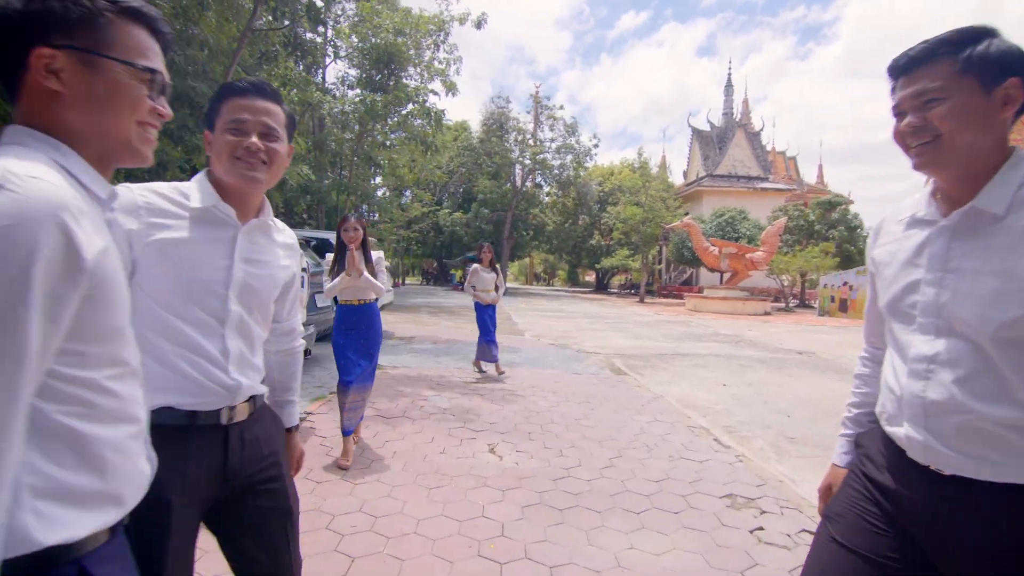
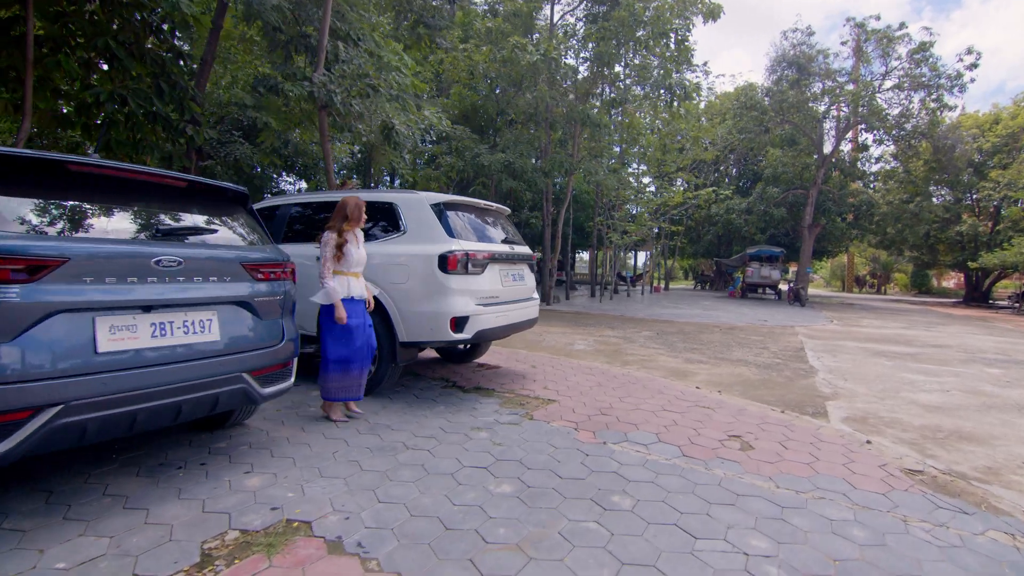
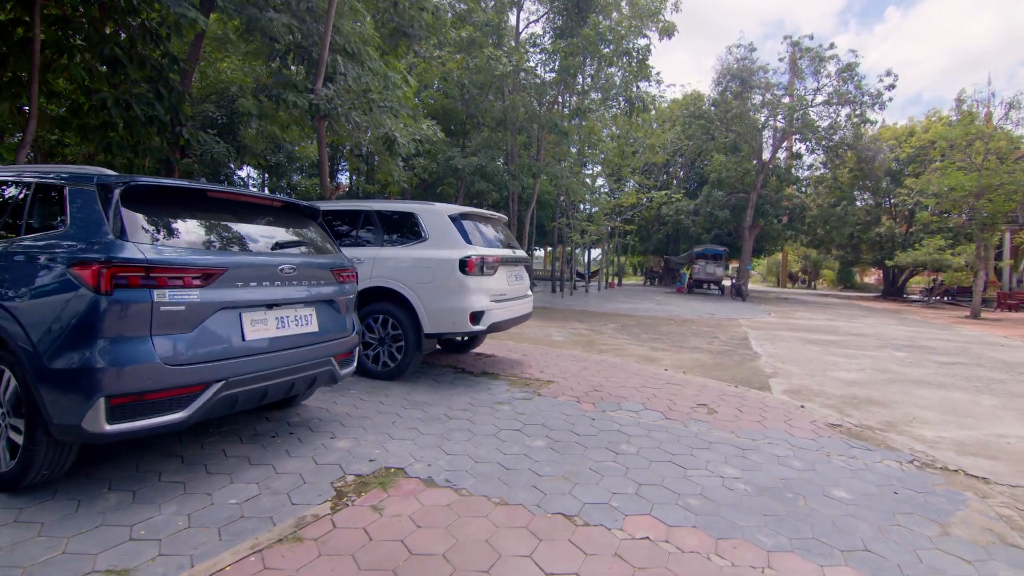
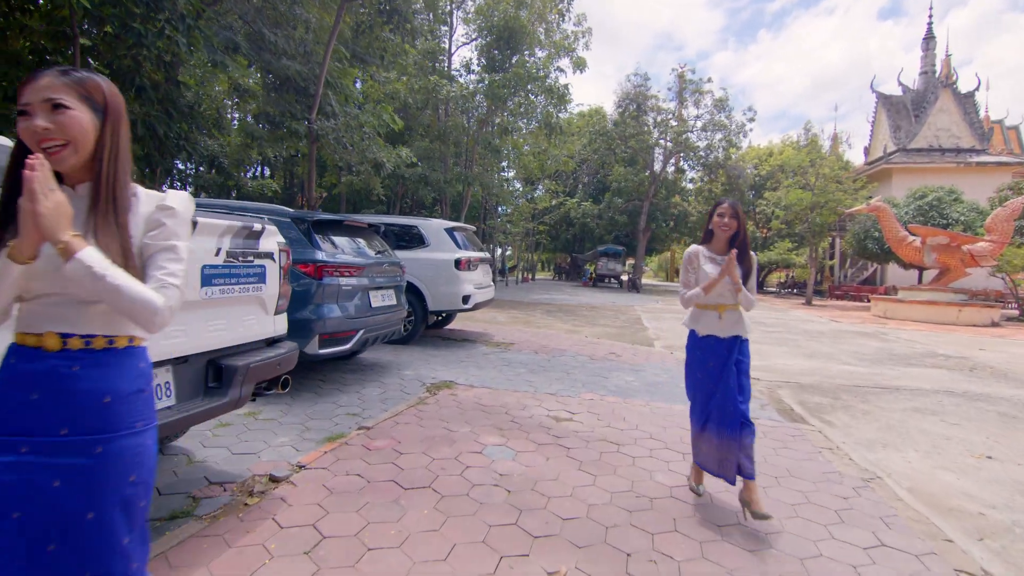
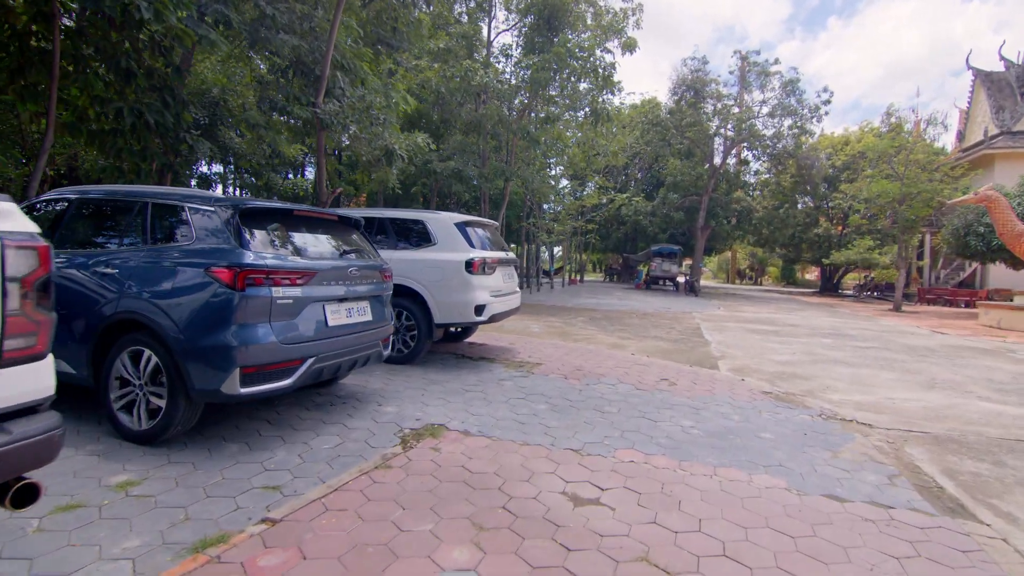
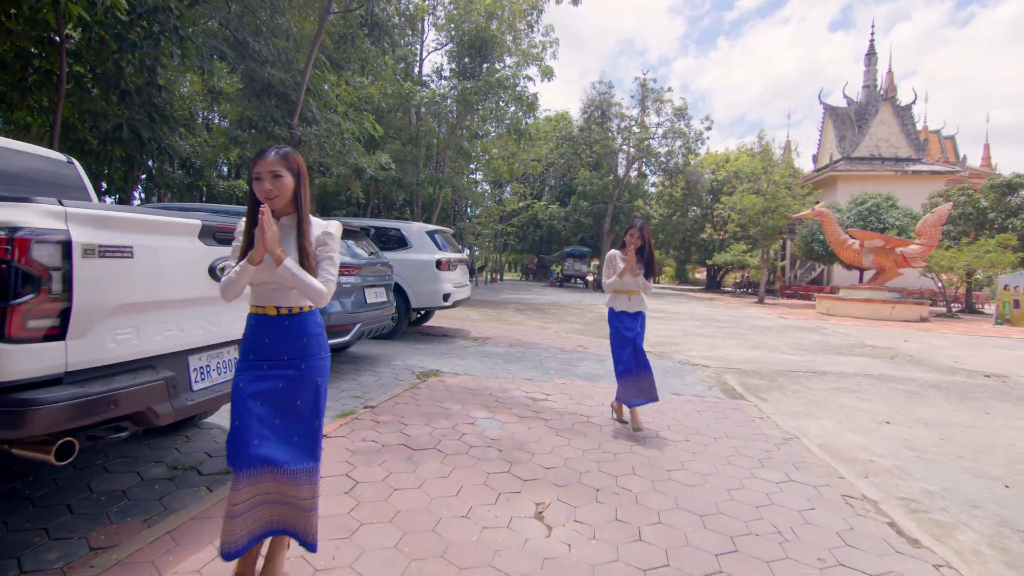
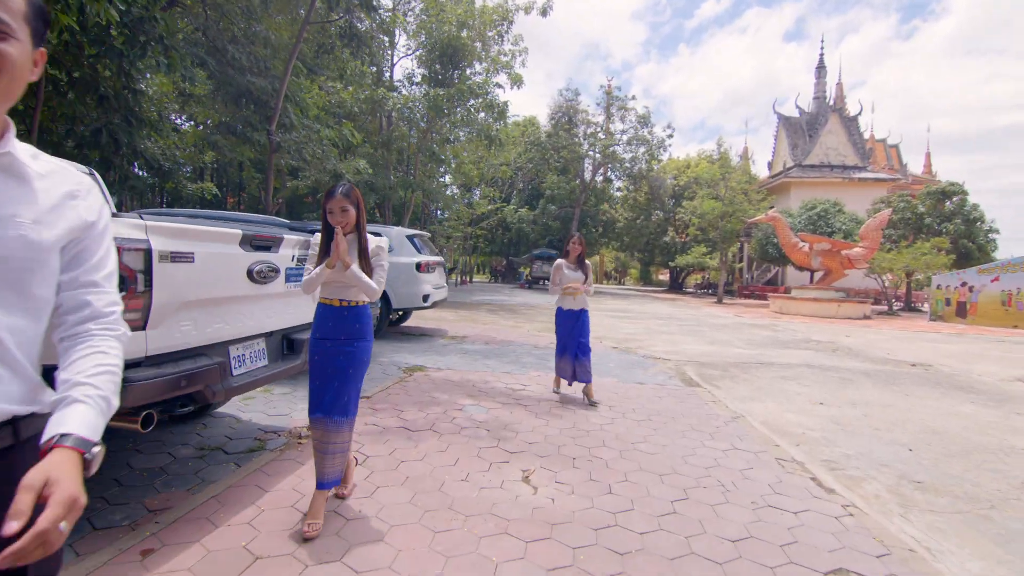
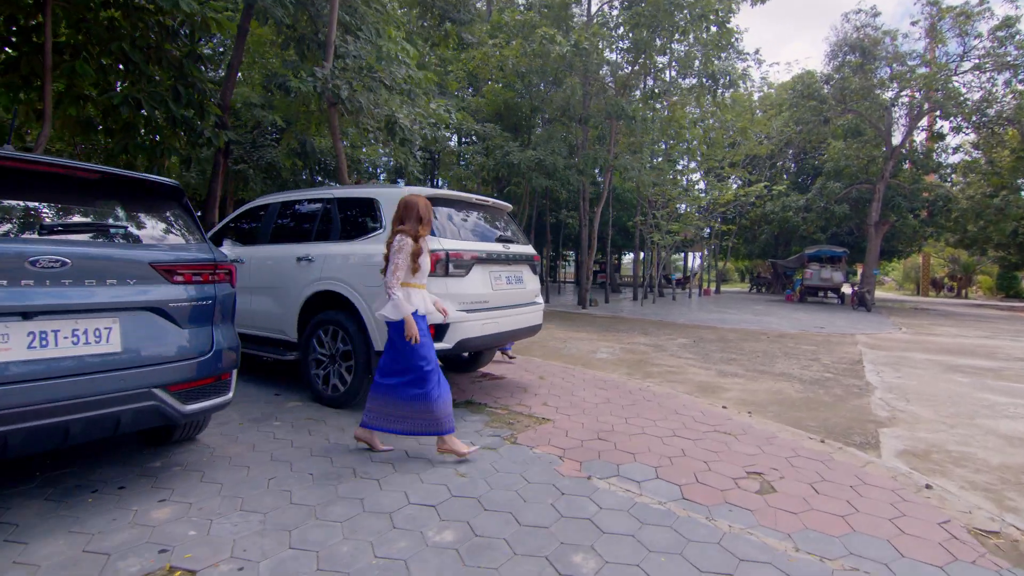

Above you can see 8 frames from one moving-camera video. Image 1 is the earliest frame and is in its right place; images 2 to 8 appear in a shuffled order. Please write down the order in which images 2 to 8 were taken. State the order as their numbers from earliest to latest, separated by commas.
7, 6, 4, 5, 3, 2, 8
